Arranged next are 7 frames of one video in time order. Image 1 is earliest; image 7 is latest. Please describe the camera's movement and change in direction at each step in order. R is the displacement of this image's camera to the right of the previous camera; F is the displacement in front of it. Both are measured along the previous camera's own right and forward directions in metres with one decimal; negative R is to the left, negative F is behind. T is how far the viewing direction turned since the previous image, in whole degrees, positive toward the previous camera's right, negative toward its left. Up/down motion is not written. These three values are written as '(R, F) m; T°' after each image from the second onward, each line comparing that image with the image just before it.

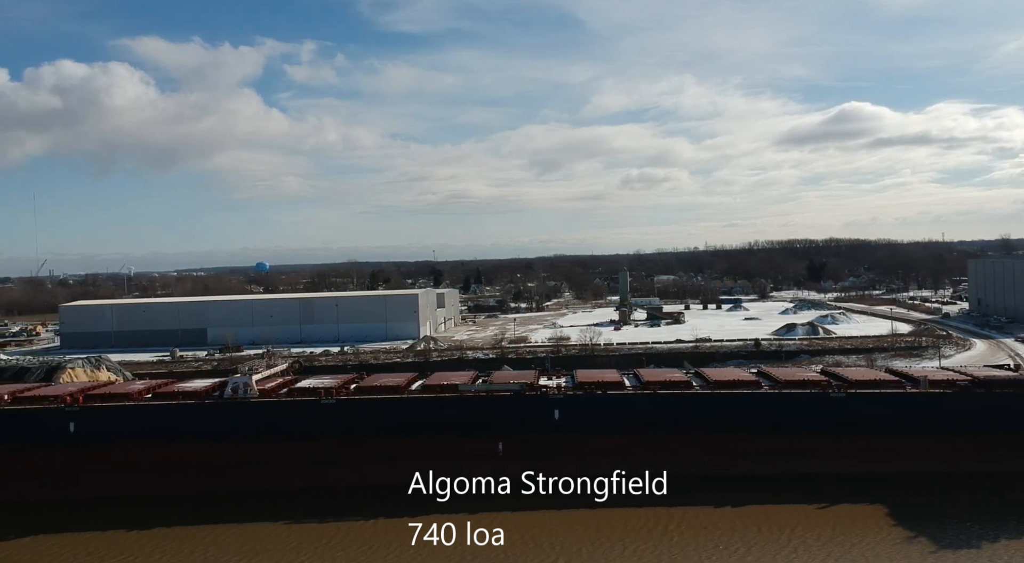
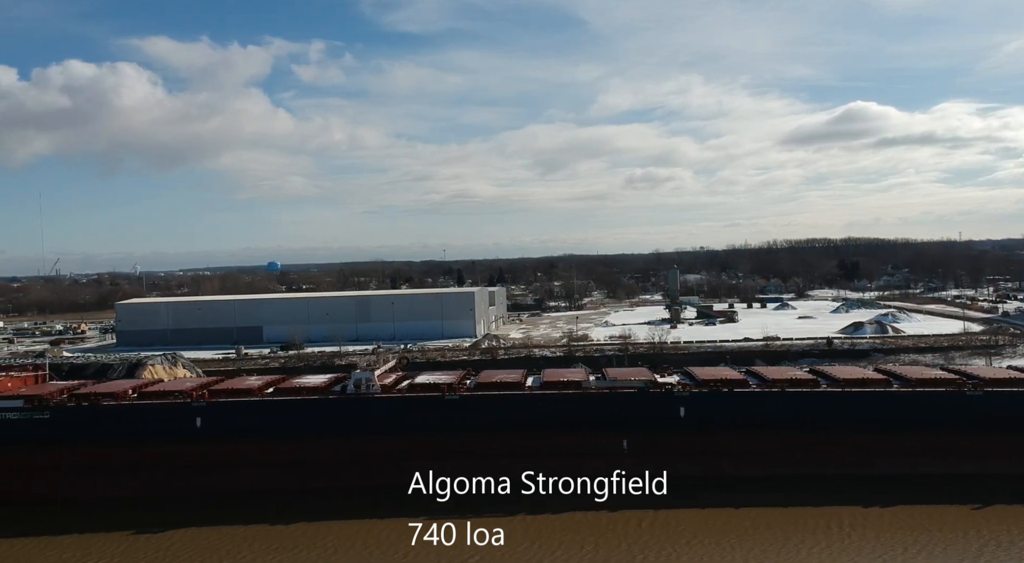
(-1.5, +0.1) m; -1°
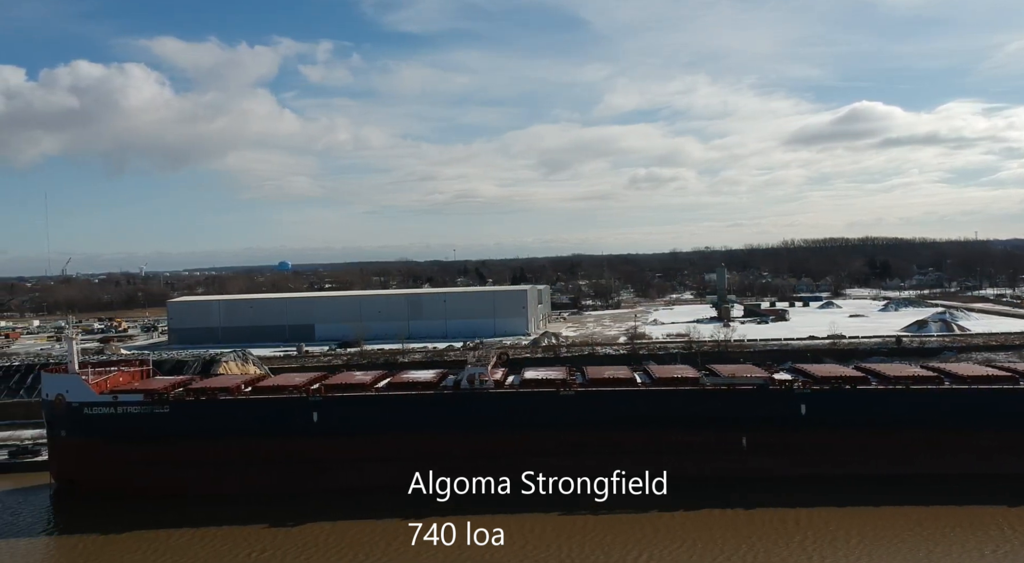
(-1.4, 0.0) m; -1°
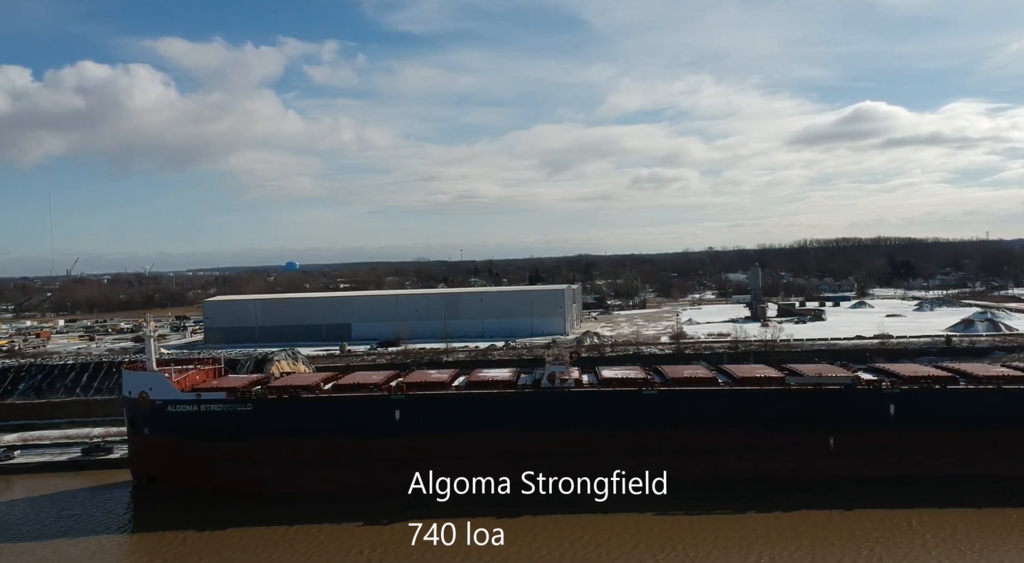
(-1.0, 0.0) m; -1°
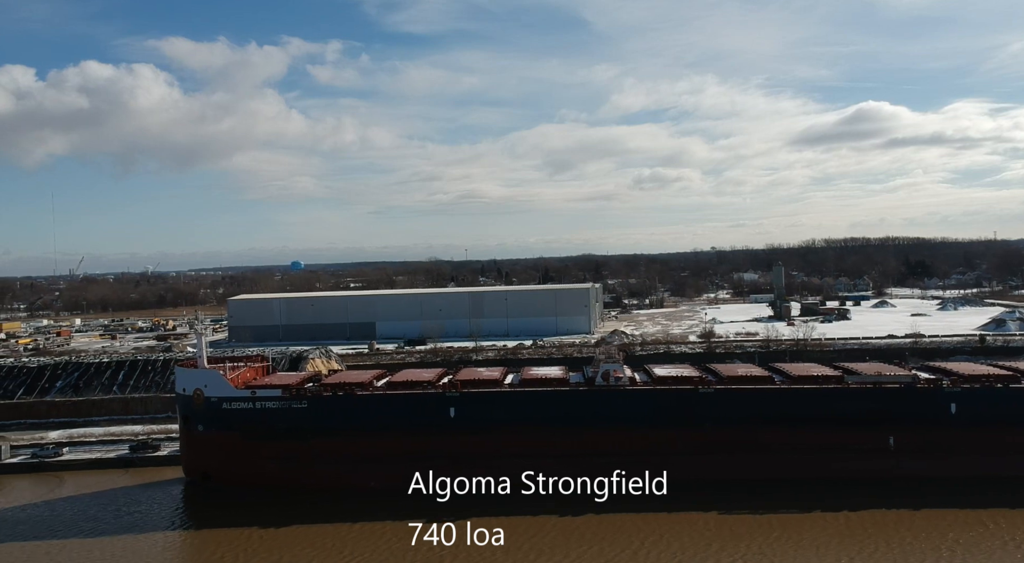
(-0.7, 0.0) m; -1°
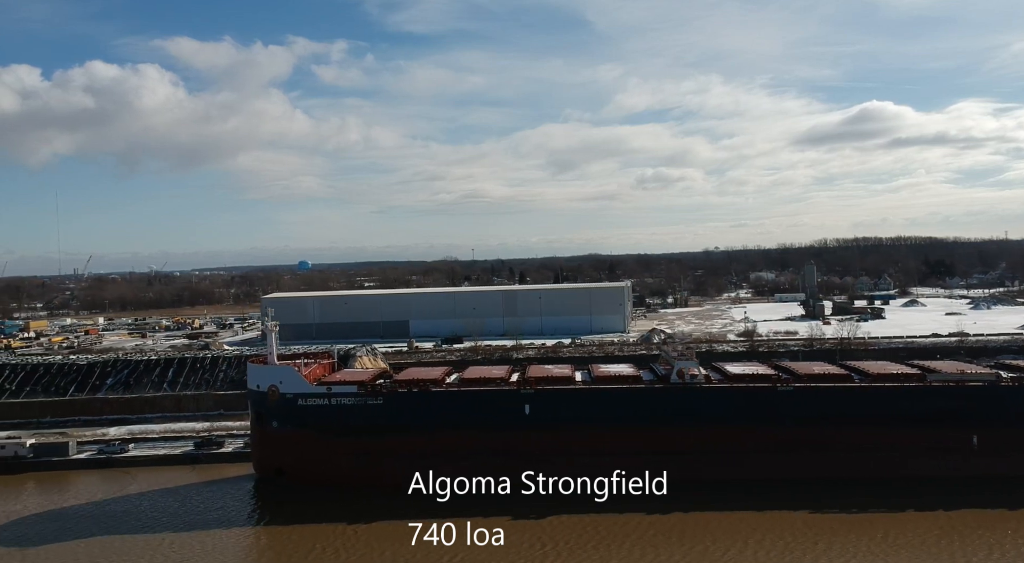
(-0.9, 0.0) m; -1°
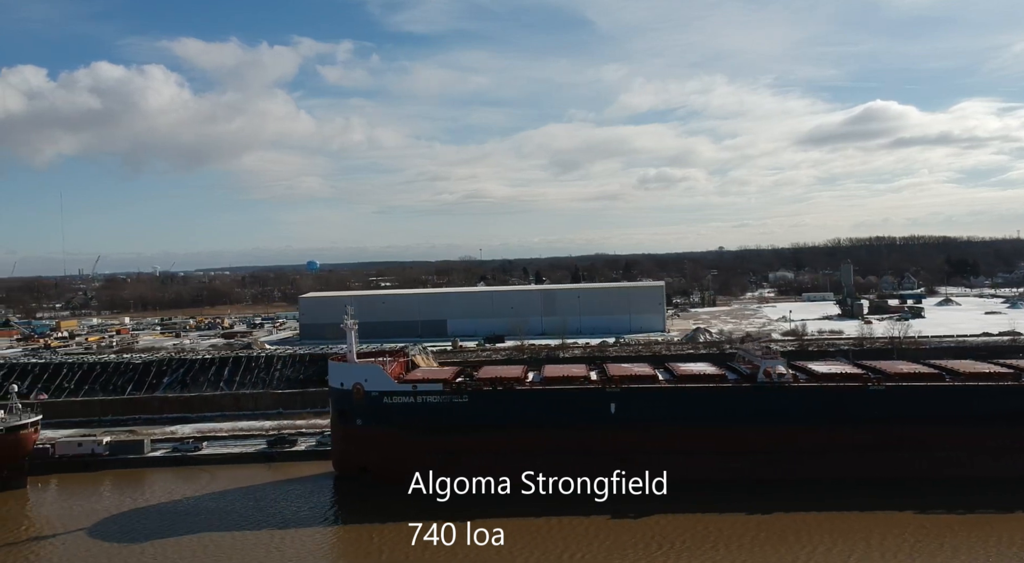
(-1.0, 0.0) m; -1°
